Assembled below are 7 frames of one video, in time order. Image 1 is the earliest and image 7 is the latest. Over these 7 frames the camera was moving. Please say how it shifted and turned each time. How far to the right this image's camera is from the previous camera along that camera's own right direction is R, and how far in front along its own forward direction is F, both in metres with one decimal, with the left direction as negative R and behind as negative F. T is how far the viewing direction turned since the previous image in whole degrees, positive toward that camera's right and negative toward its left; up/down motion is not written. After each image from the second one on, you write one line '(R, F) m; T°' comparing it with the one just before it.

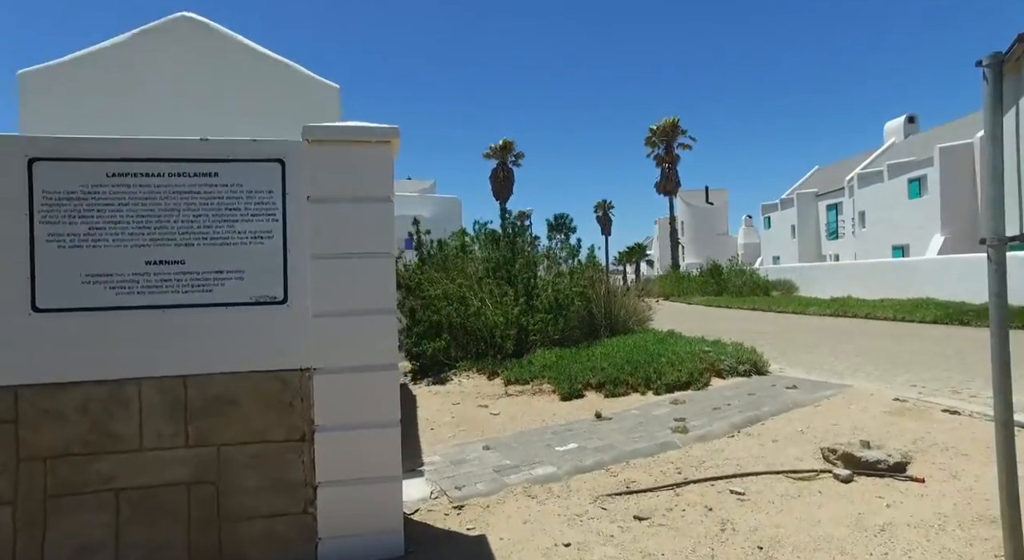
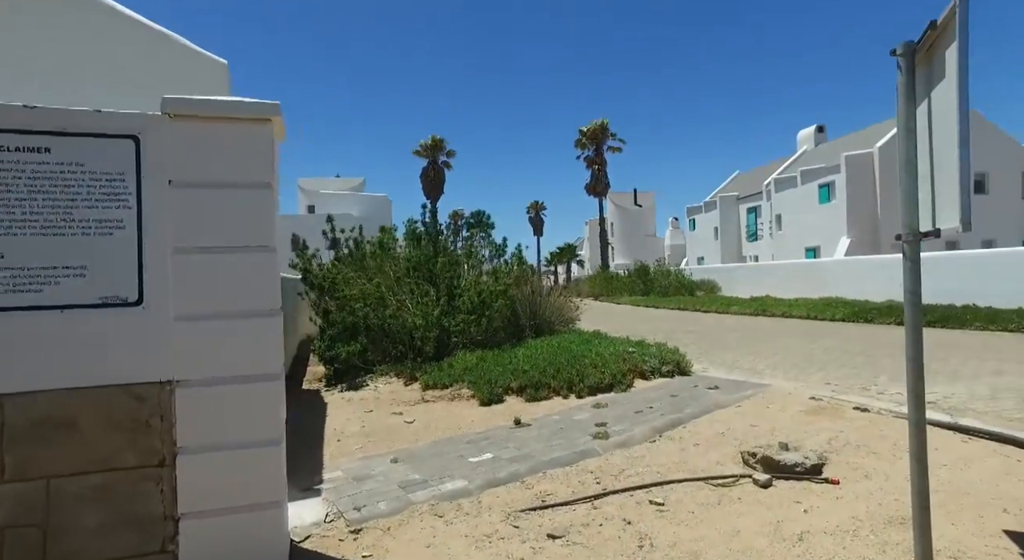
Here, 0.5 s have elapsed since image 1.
(+0.2, +0.4) m; +7°
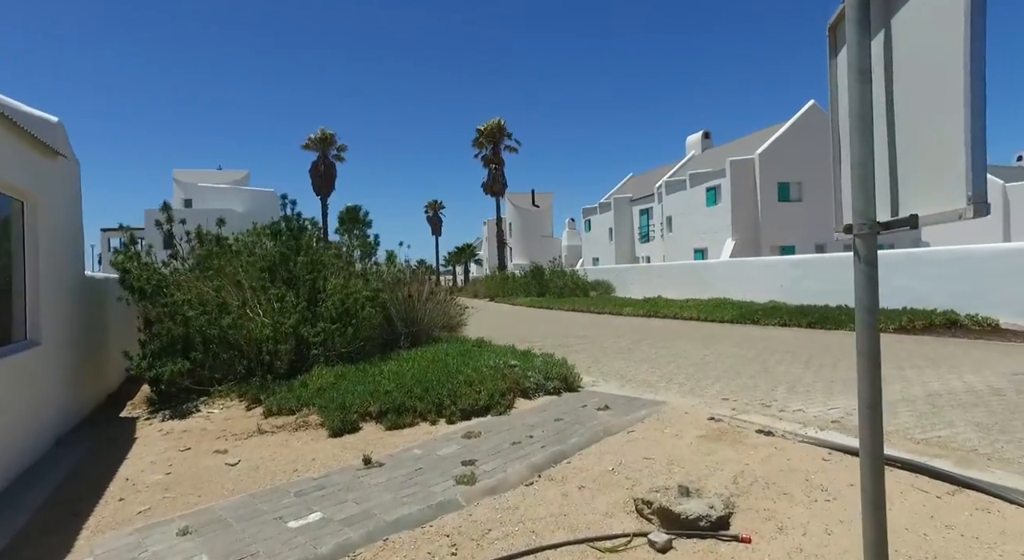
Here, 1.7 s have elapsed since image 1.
(+0.5, +1.2) m; +10°
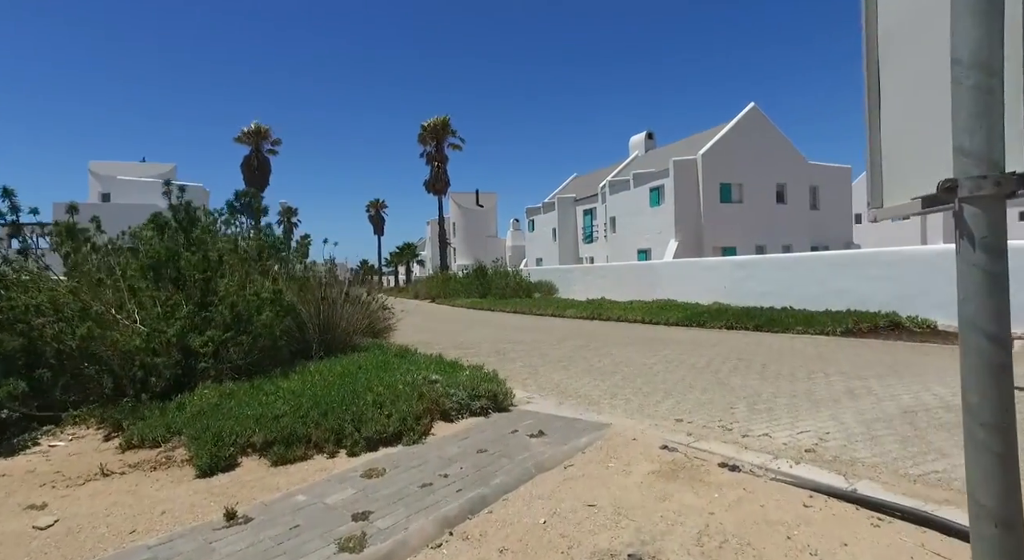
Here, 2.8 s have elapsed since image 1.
(+0.3, +1.1) m; +5°
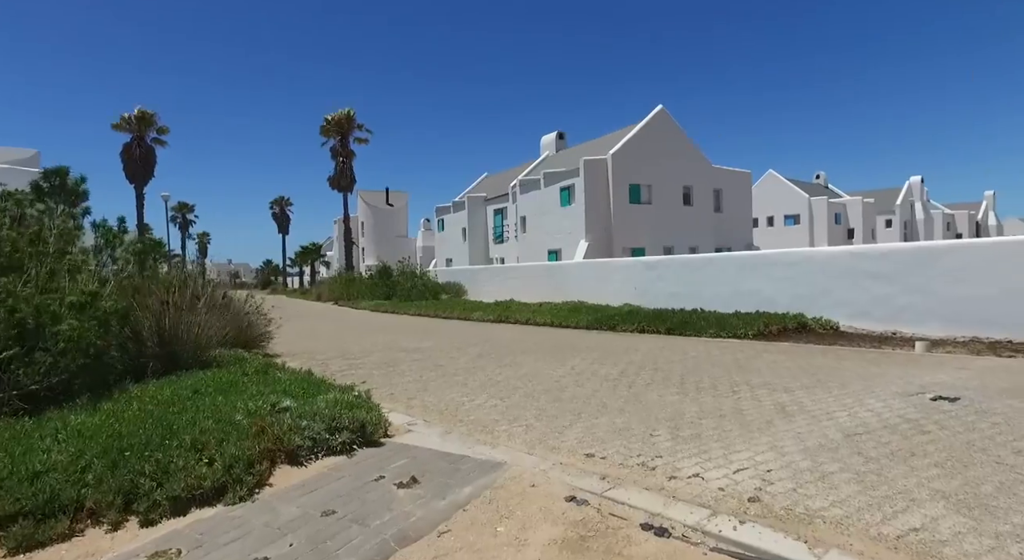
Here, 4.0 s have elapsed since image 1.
(+0.4, +1.2) m; +9°
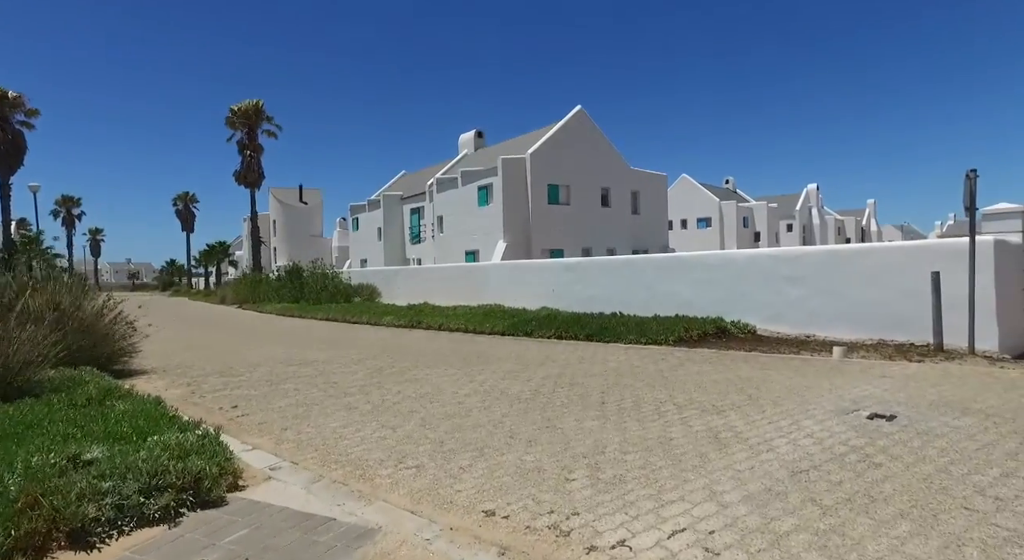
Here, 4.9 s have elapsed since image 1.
(+0.3, +1.0) m; +8°
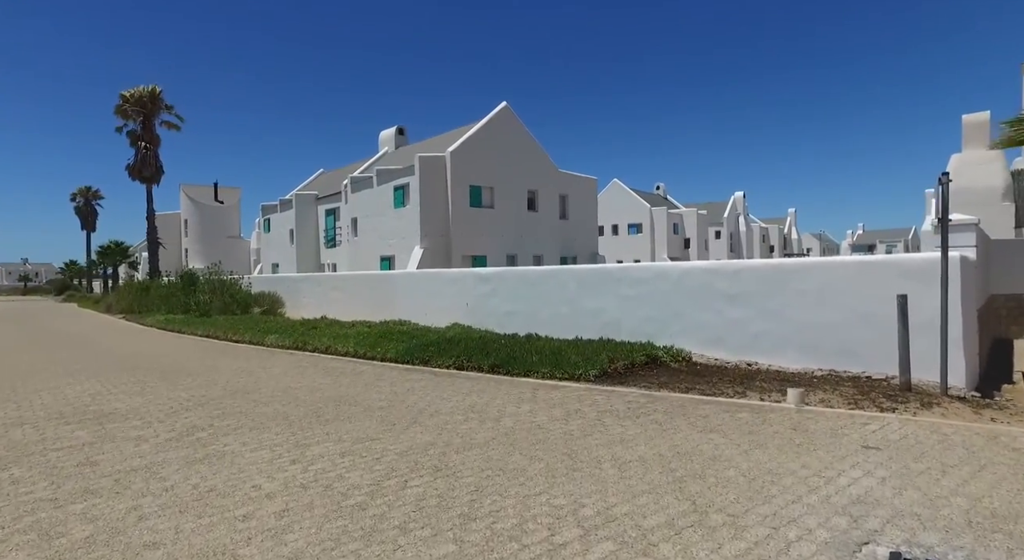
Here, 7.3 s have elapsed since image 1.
(+0.8, +2.3) m; +6°
